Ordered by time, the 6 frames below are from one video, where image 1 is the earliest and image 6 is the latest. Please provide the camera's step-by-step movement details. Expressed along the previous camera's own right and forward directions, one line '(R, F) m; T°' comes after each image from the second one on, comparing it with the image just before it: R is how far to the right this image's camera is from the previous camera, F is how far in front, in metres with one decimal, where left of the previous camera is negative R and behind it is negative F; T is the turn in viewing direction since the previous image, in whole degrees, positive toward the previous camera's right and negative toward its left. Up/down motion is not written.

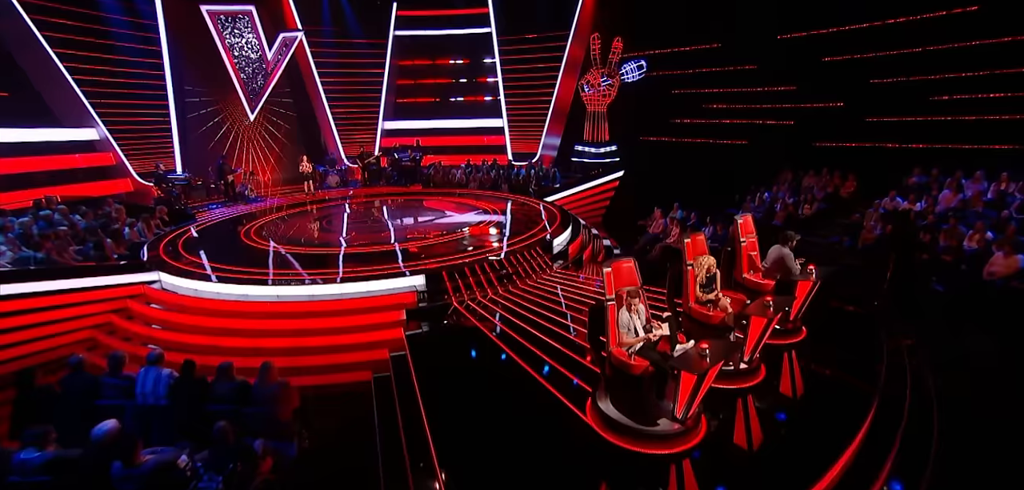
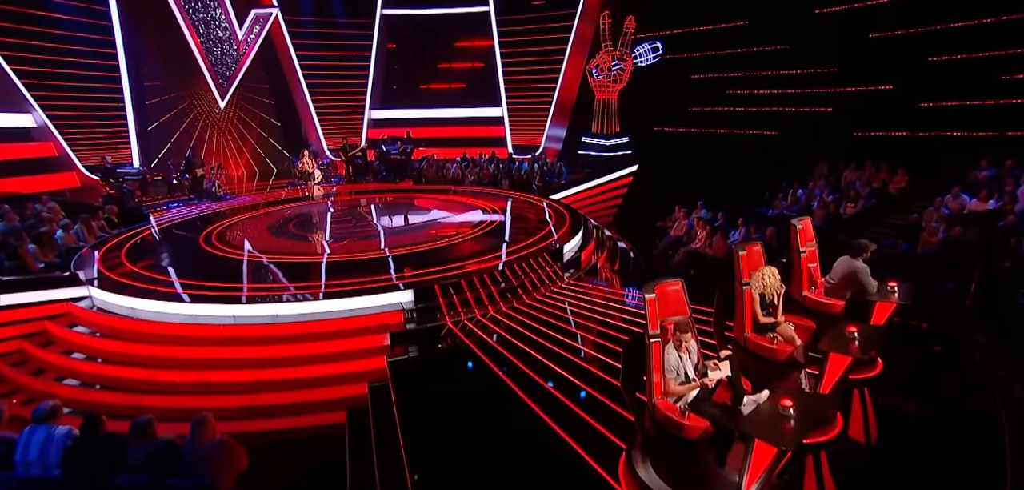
(-0.1, +0.9) m; 0°
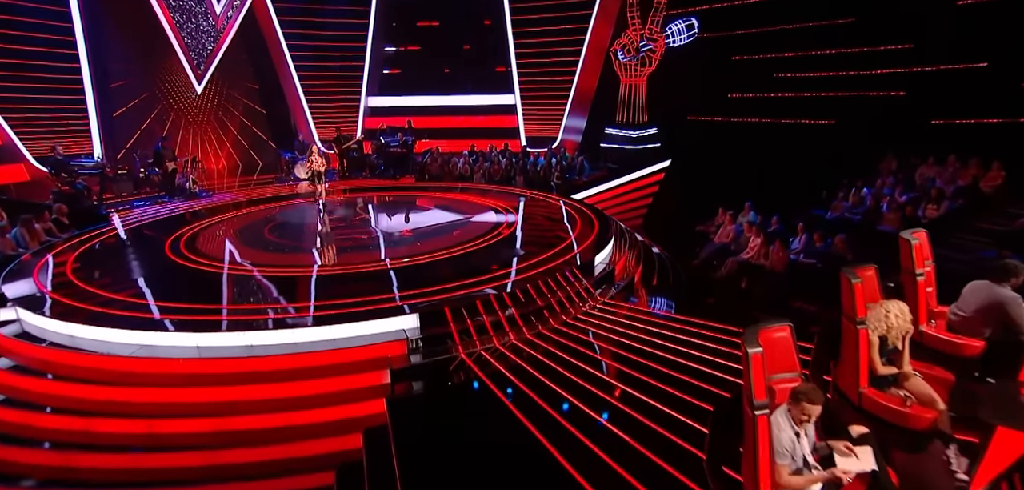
(-0.2, +0.9) m; 0°
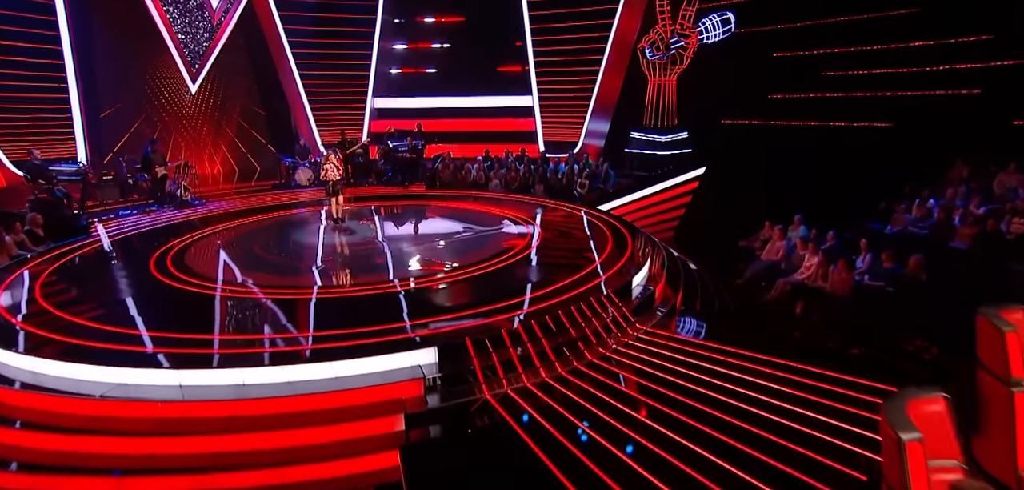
(-0.2, +0.6) m; -1°
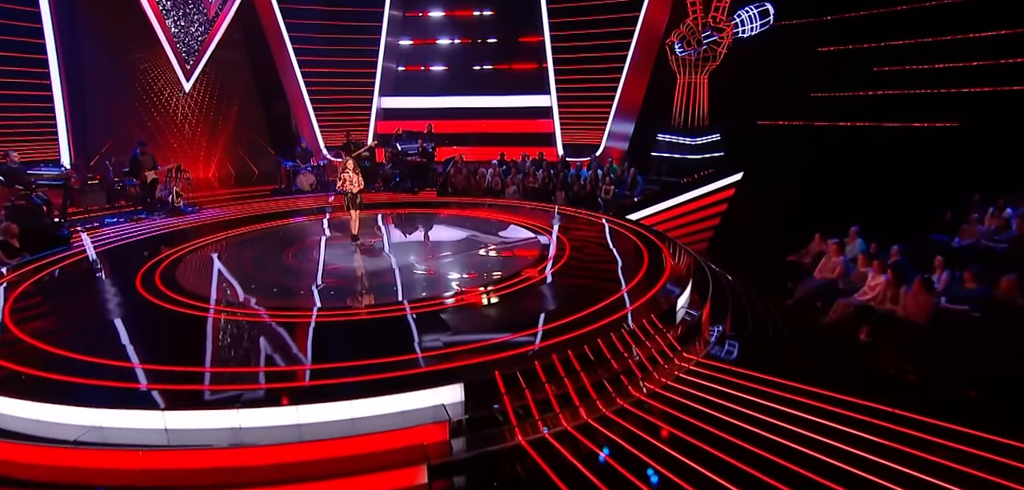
(-0.2, +0.5) m; -1°
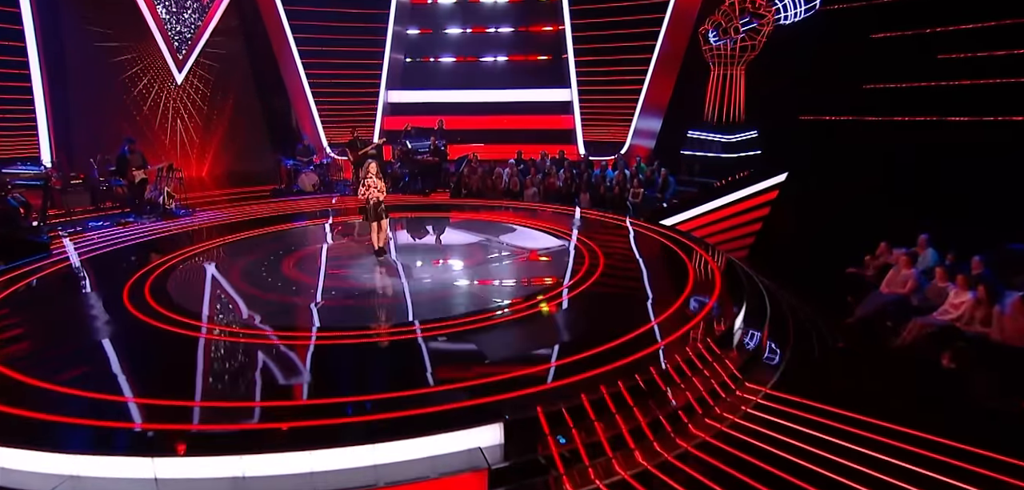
(-0.2, +0.5) m; -1°
